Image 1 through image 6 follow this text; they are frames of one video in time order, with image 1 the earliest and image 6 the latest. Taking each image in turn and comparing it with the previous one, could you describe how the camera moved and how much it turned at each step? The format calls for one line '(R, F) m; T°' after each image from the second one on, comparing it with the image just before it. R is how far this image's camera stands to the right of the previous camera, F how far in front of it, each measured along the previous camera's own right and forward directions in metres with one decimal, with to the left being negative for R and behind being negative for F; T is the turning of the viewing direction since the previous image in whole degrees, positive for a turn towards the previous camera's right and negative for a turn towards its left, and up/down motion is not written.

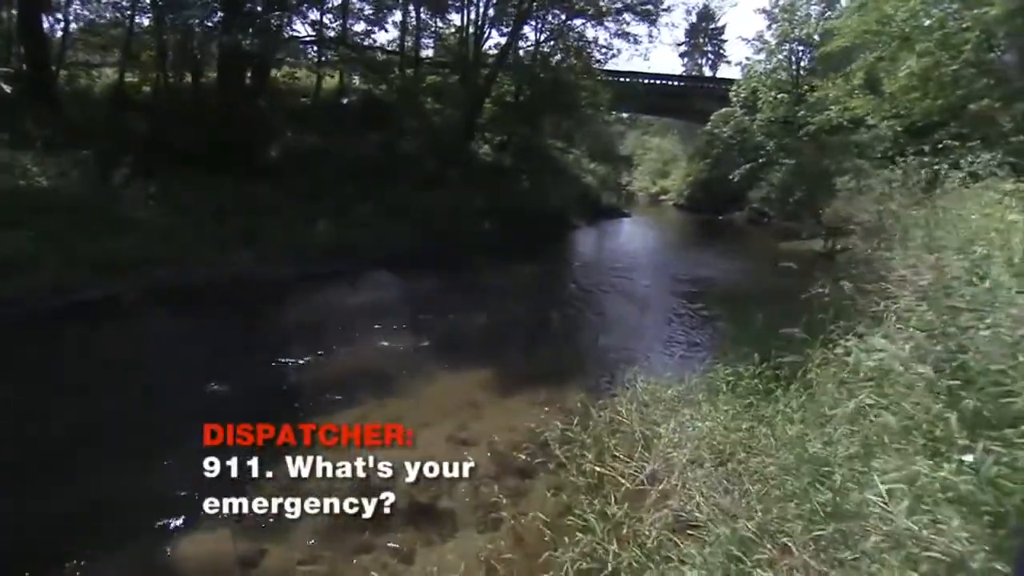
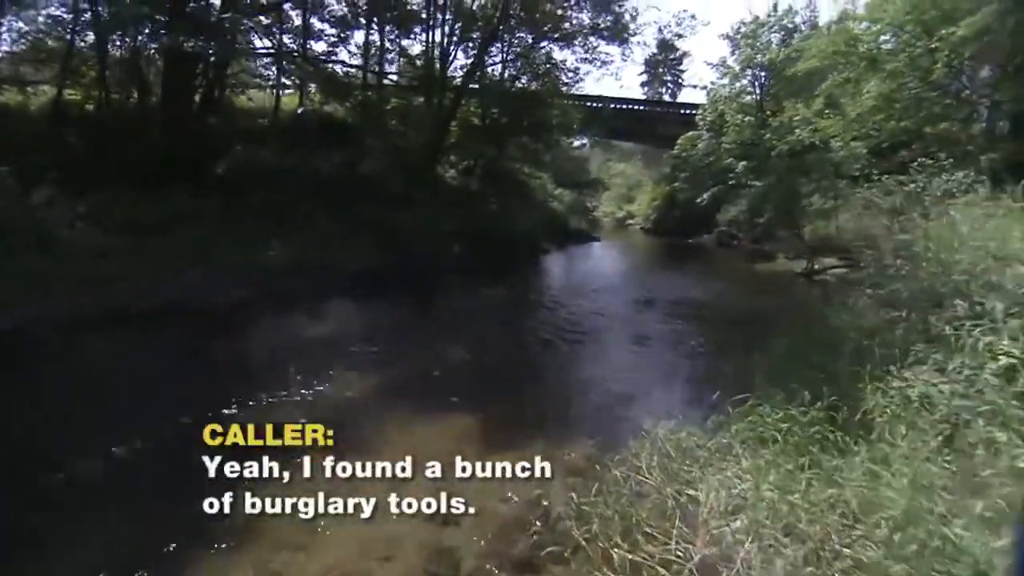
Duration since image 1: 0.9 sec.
(-0.1, +0.5) m; +3°
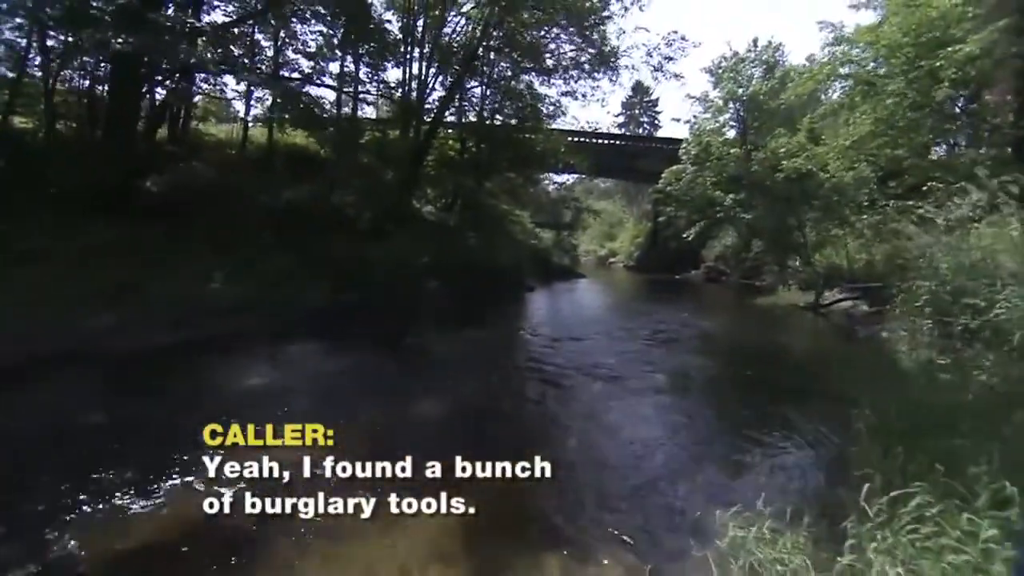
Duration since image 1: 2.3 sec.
(0.0, +0.8) m; +2°
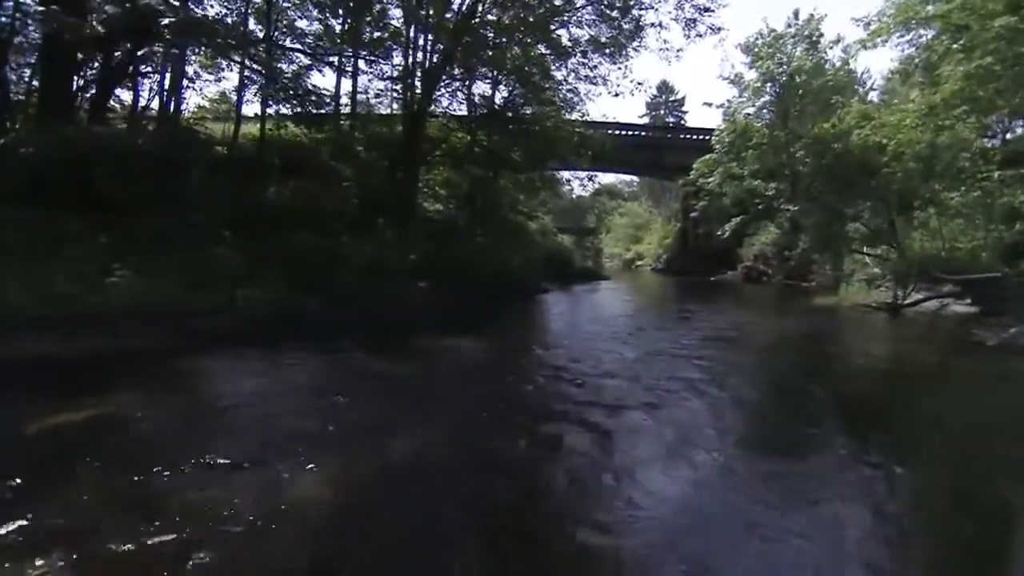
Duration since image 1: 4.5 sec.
(+0.2, +1.7) m; -2°
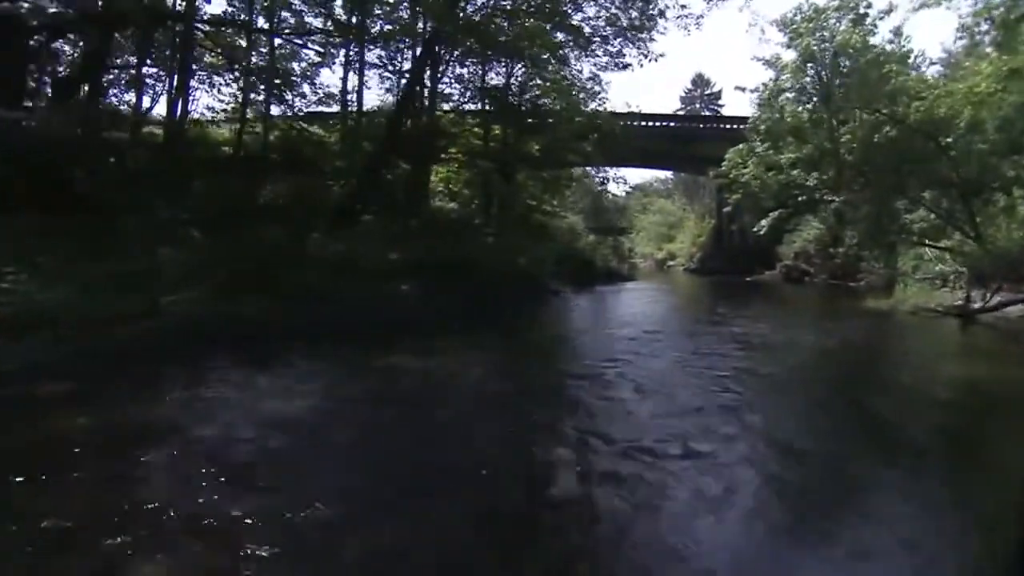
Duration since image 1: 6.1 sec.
(+0.4, +1.2) m; -3°
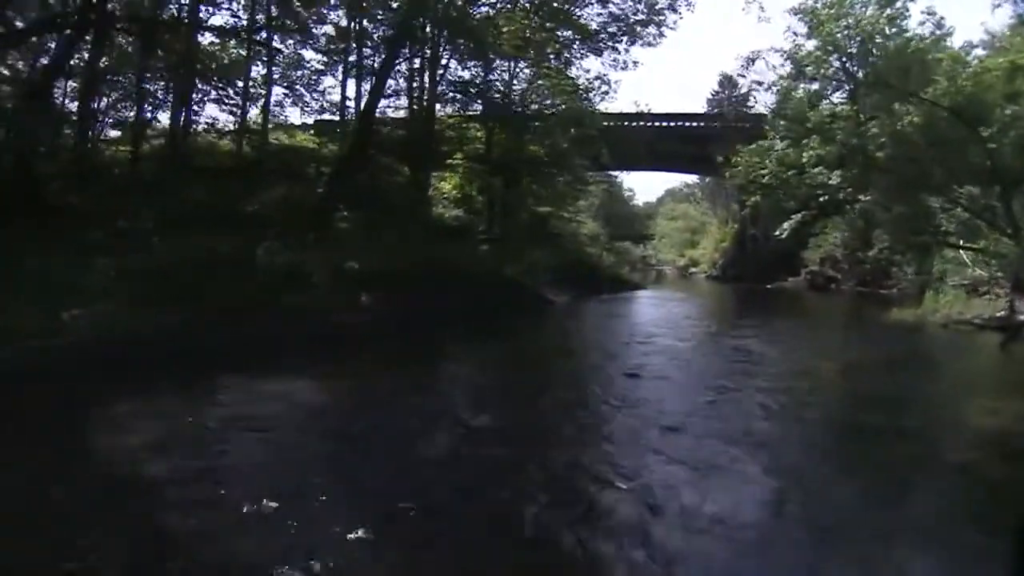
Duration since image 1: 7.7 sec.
(+0.5, +0.8) m; -2°
